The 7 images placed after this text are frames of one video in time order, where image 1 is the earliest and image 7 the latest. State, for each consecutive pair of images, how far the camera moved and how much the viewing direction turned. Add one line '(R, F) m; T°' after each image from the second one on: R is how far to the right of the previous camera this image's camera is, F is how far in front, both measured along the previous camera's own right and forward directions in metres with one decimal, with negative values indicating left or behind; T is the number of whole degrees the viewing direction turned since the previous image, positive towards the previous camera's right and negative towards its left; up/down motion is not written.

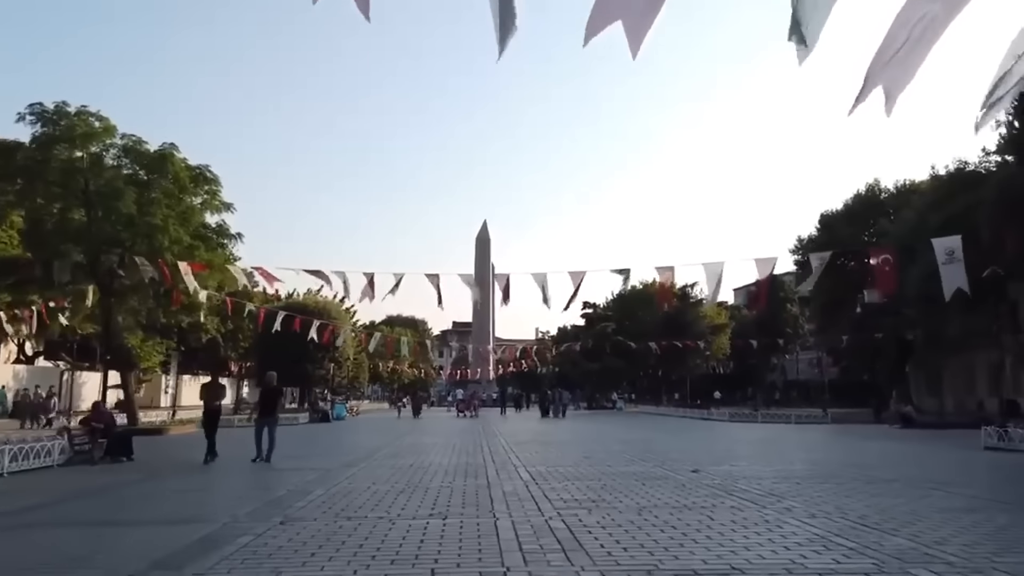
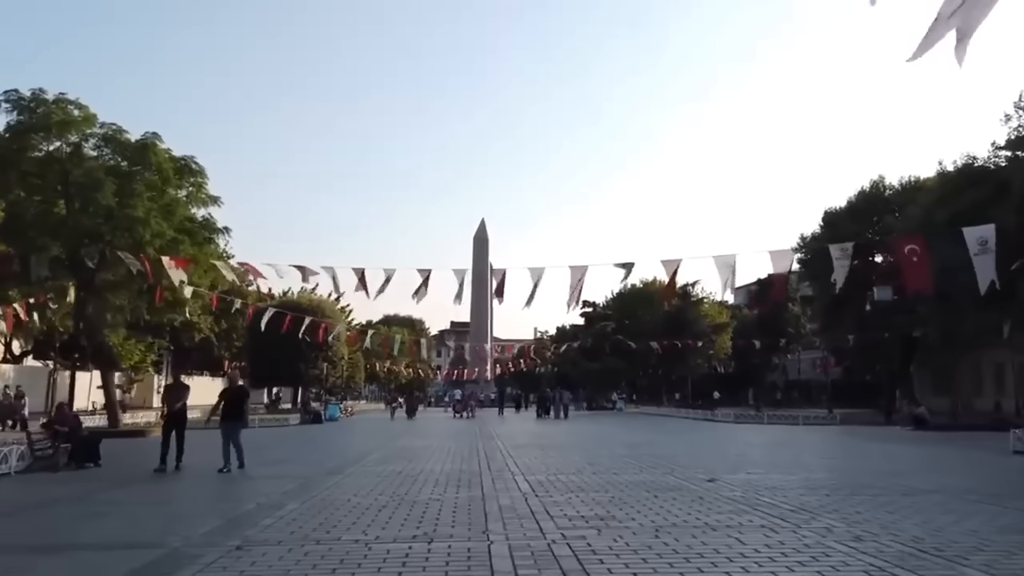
(0.0, +1.2) m; 0°
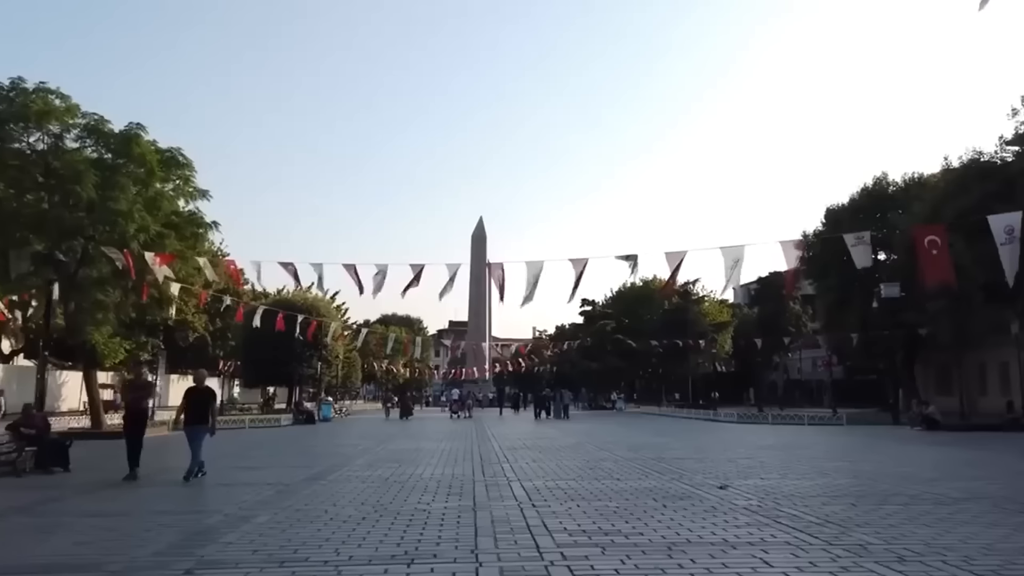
(0.0, +0.9) m; 0°
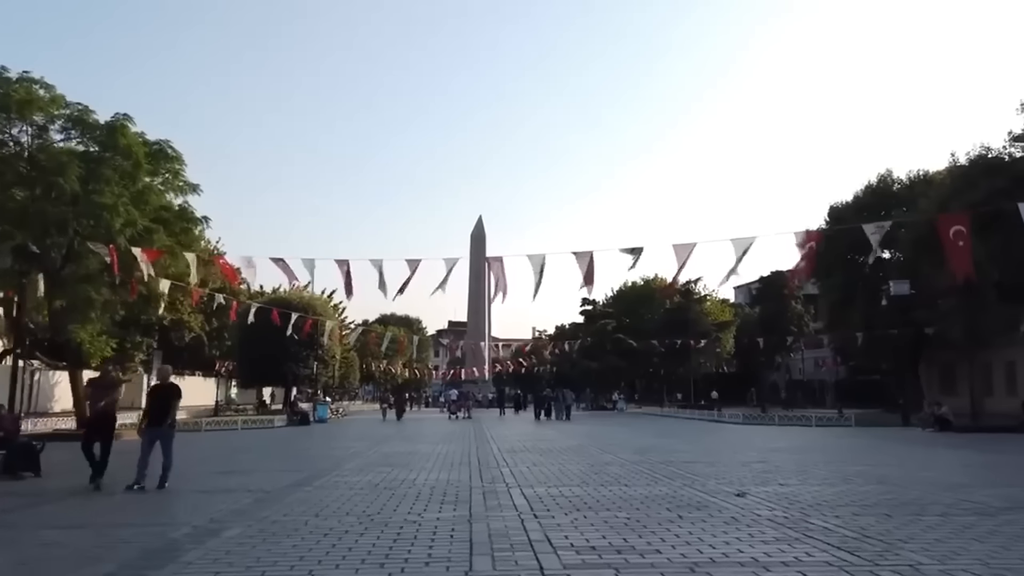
(0.0, +0.9) m; 0°
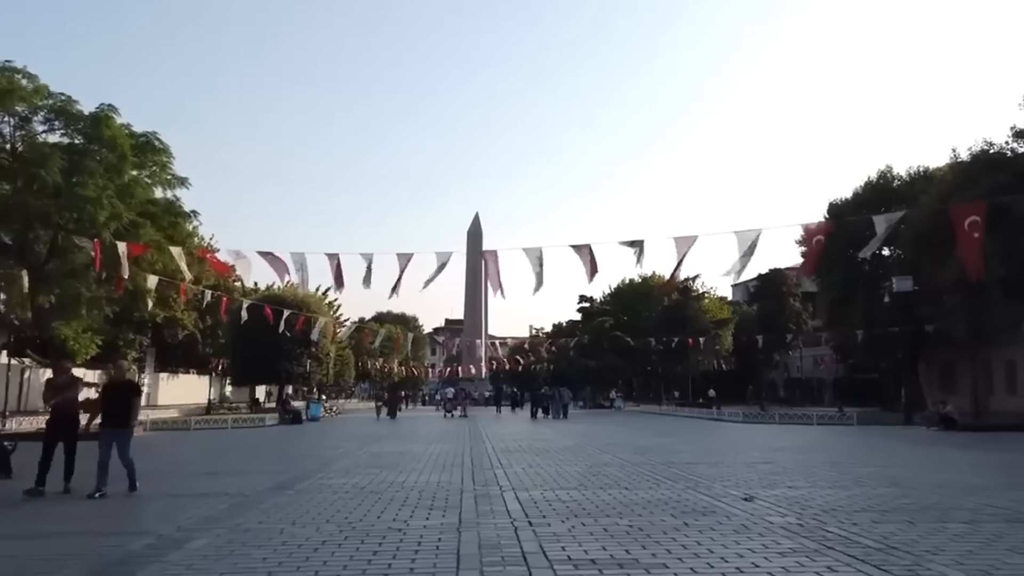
(0.0, +0.6) m; 0°
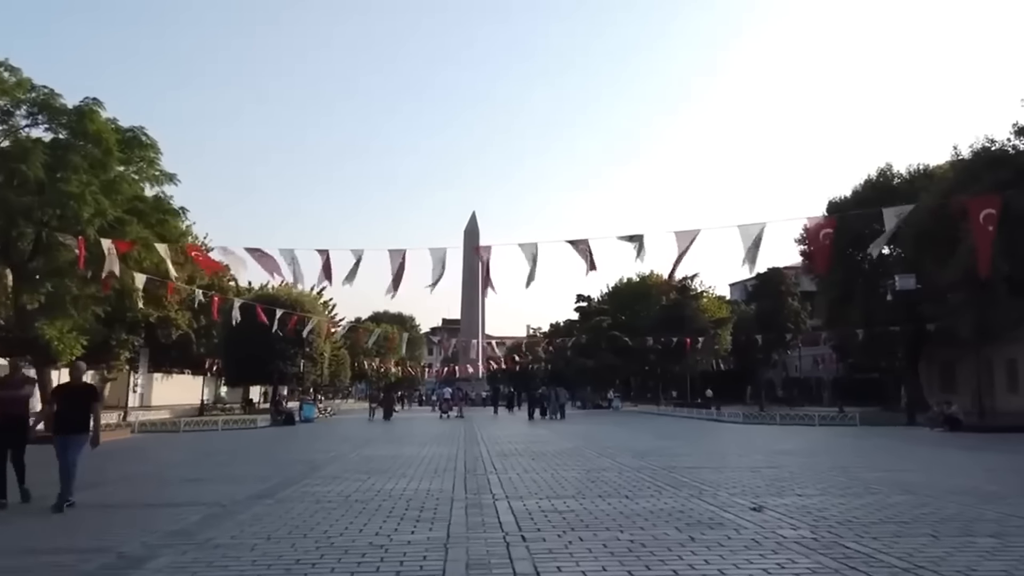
(0.0, +0.6) m; 0°
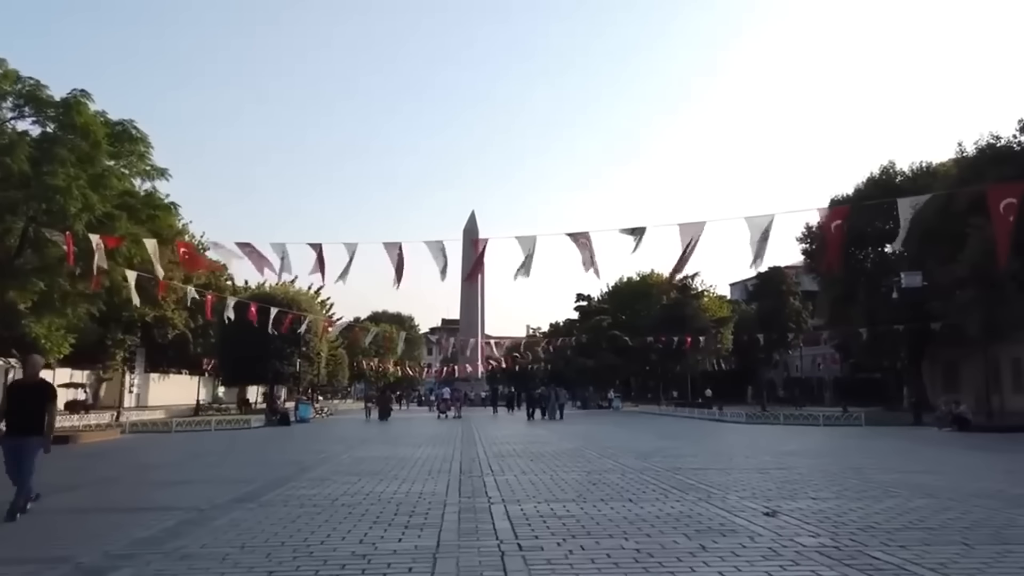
(0.0, +0.6) m; 0°
